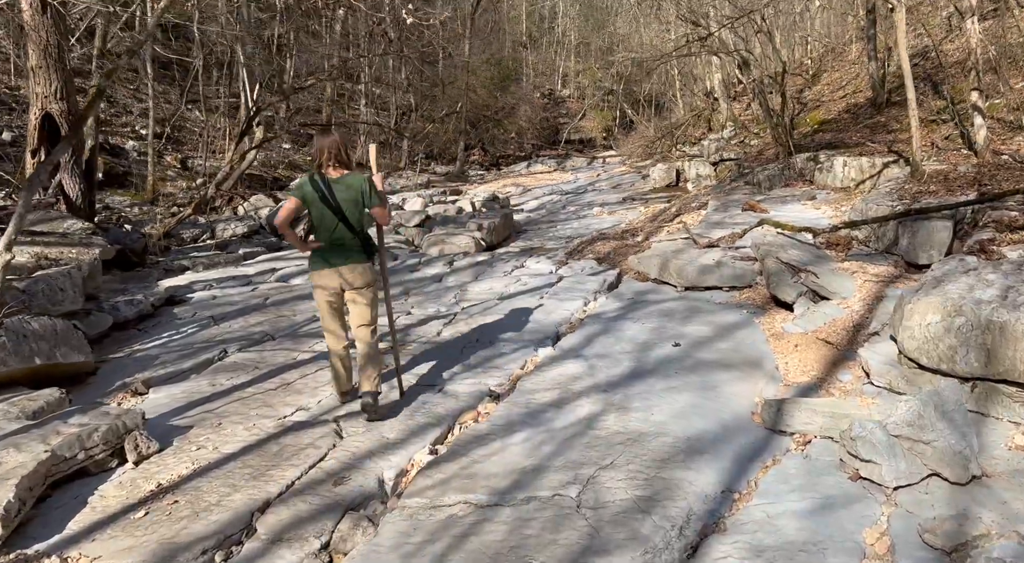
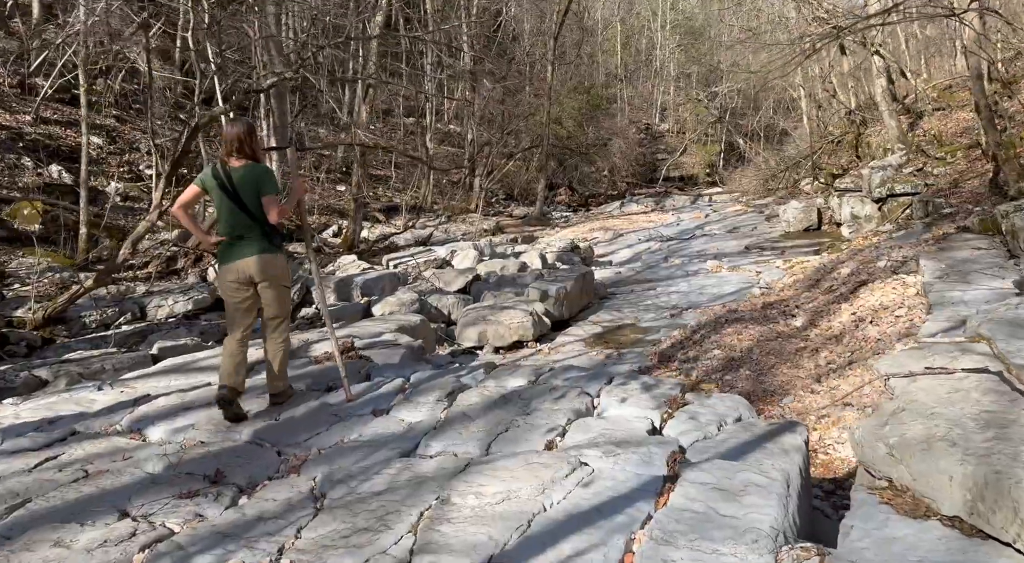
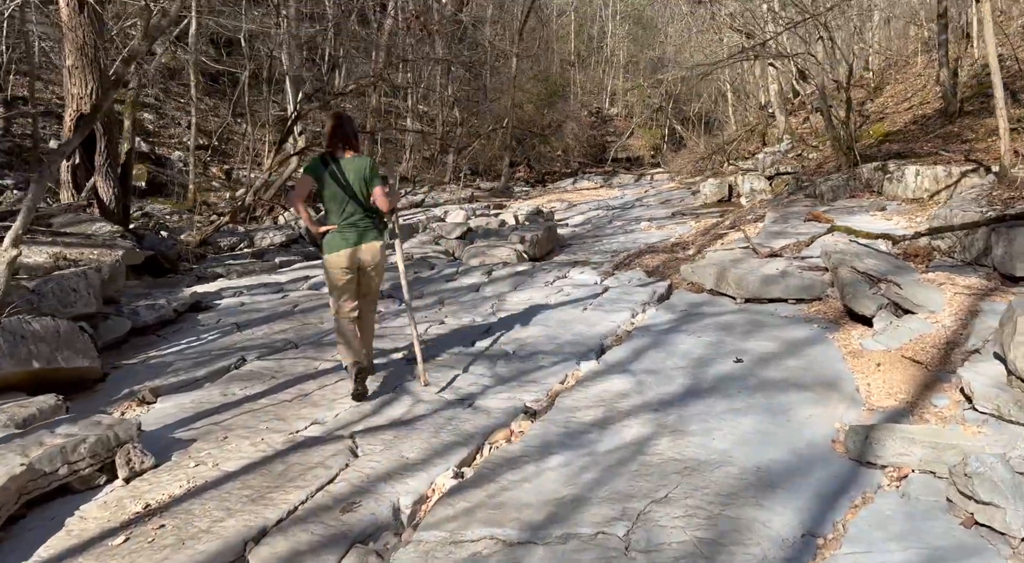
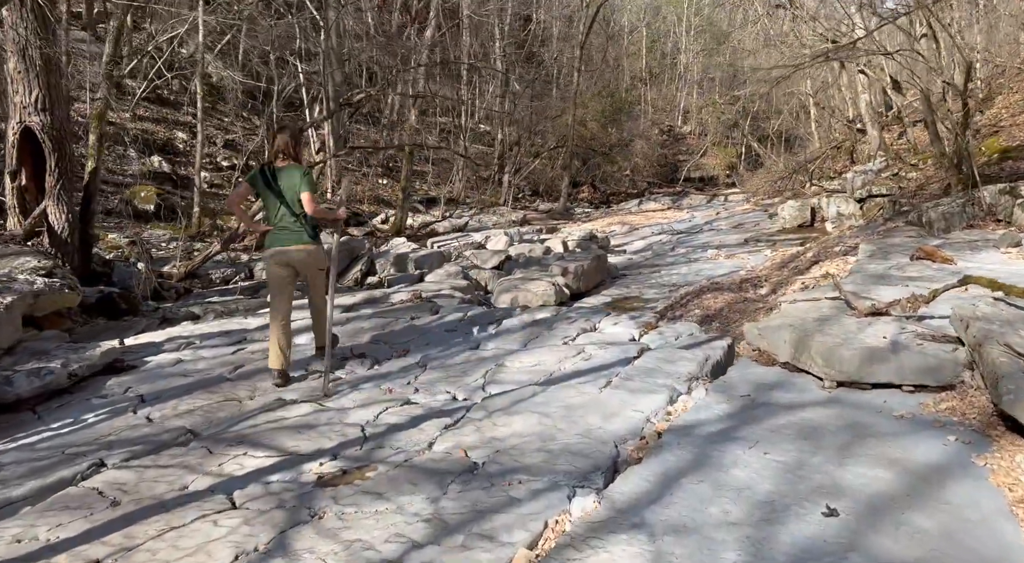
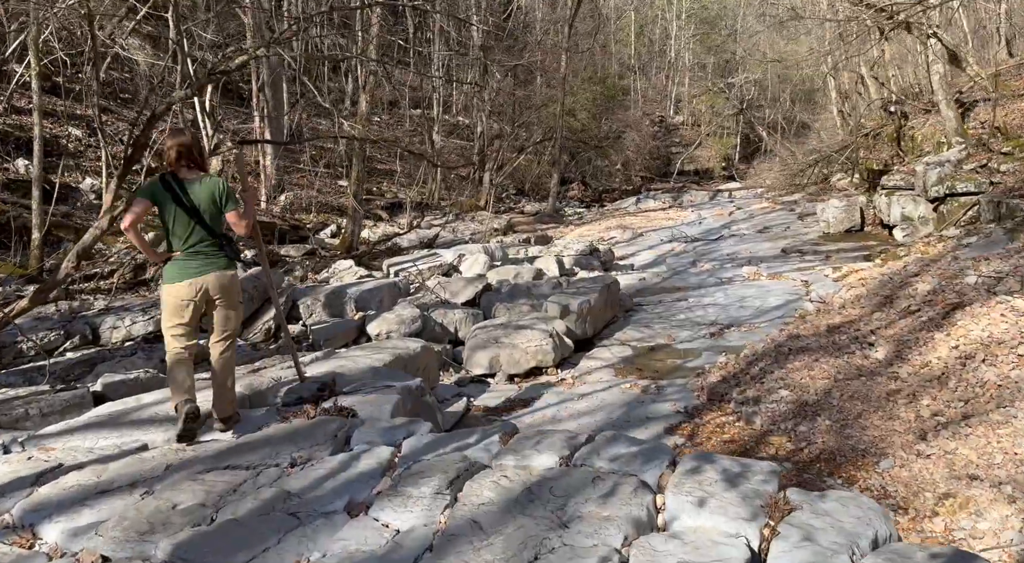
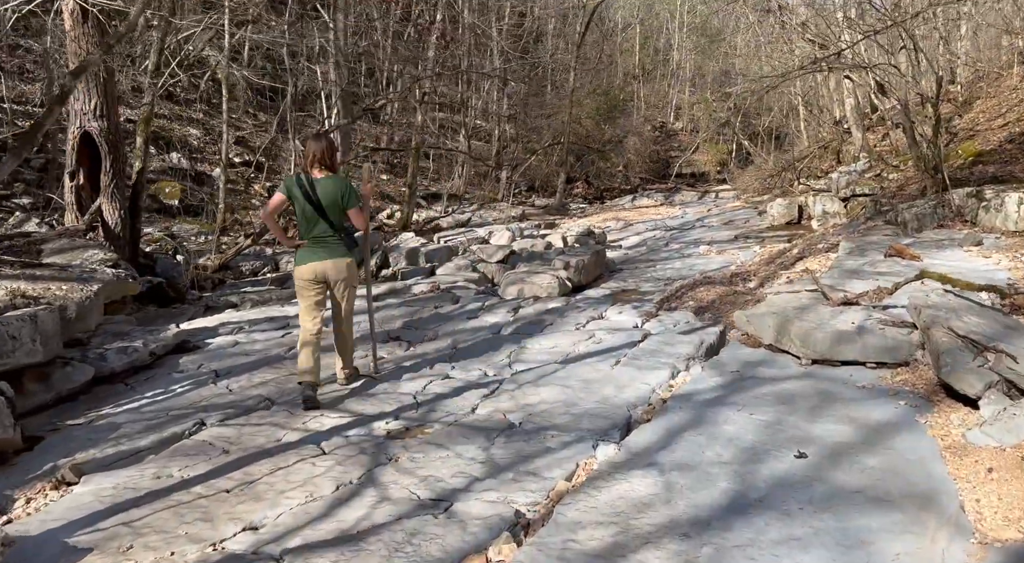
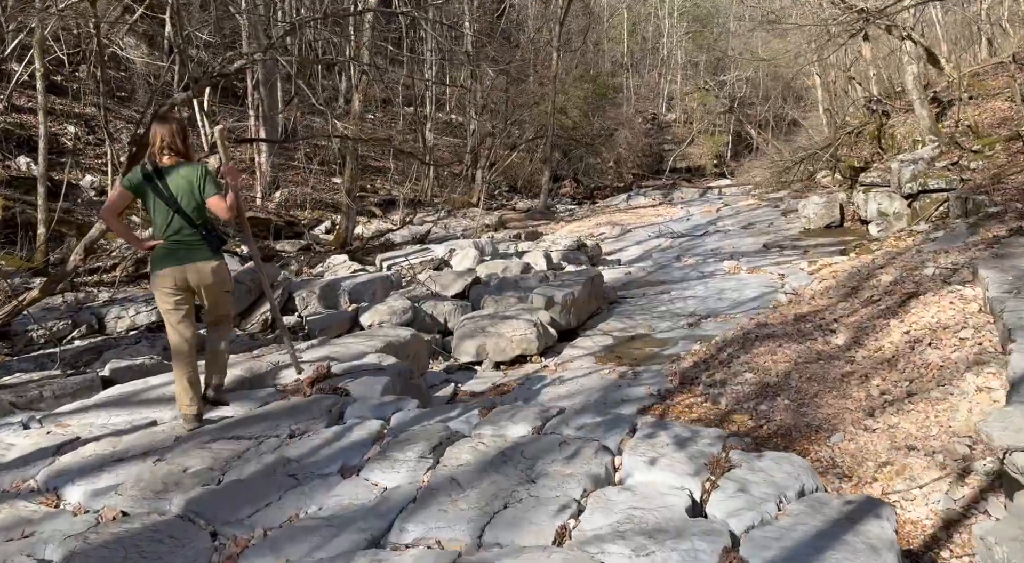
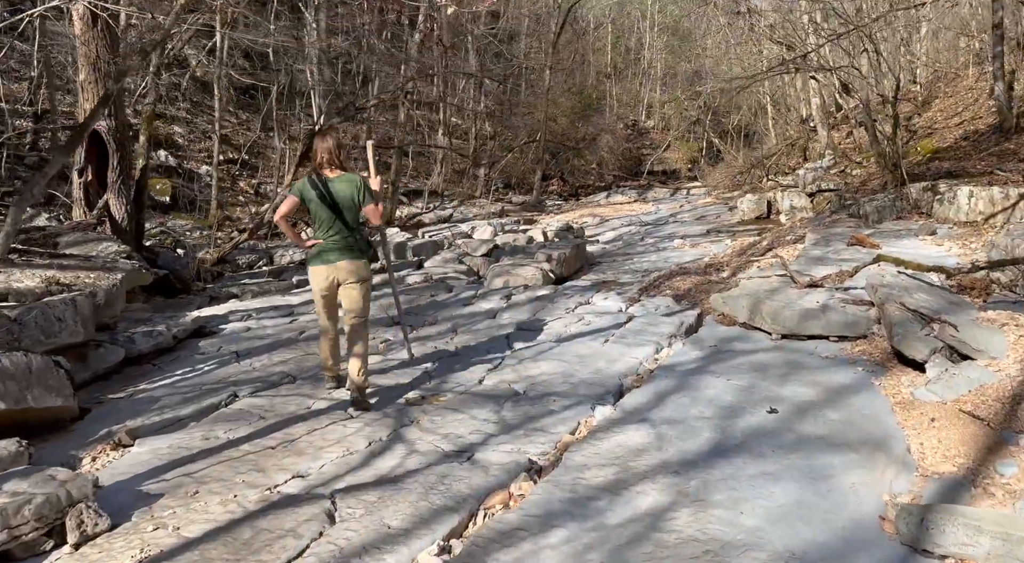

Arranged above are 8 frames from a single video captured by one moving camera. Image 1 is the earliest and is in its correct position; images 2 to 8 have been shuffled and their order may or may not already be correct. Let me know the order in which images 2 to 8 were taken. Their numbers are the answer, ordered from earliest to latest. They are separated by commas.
3, 8, 6, 4, 2, 7, 5
